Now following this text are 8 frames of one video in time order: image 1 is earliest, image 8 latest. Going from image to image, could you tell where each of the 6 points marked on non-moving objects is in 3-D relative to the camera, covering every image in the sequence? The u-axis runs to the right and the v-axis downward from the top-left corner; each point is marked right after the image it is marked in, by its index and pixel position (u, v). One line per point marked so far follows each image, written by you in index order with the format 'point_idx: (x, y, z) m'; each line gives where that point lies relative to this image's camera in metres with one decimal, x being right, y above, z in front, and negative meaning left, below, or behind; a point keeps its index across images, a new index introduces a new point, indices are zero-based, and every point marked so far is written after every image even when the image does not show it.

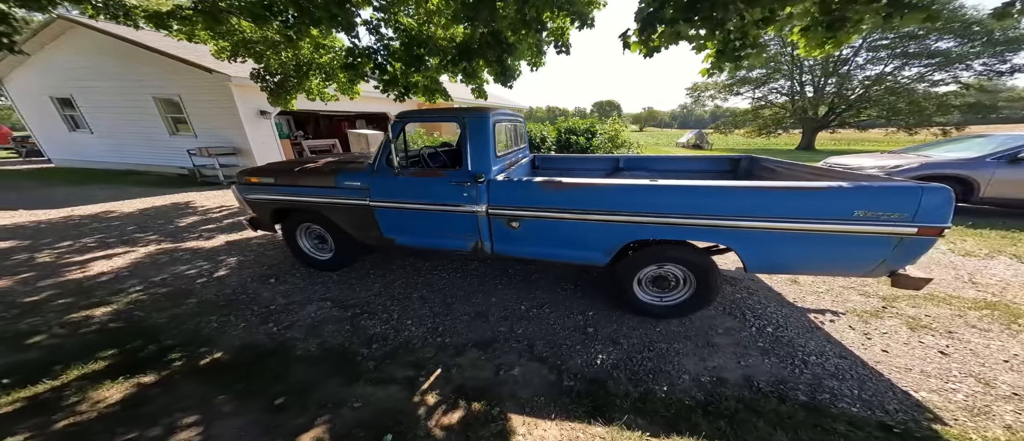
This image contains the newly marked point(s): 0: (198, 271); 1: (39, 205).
0: (-4.0, -0.6, +3.9) m
1: (-12.5, +0.4, +8.0) m
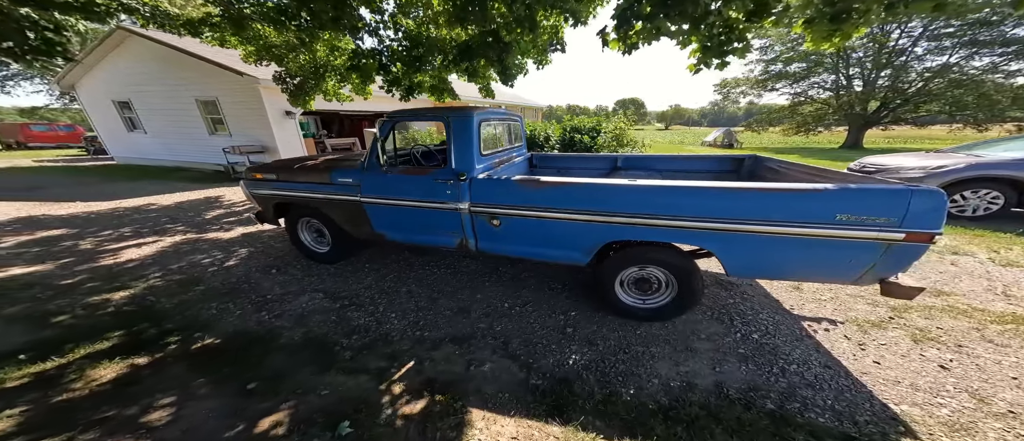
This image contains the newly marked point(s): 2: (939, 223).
0: (-4.1, -0.5, +4.2) m
1: (-12.3, +0.7, +8.9) m
2: (+2.5, 0.0, +1.8) m
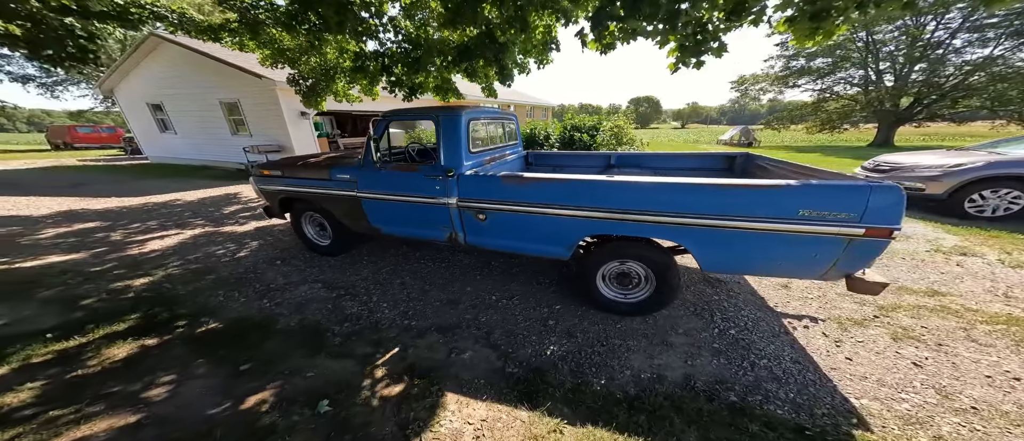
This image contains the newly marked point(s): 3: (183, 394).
0: (-4.2, -0.4, +4.5) m
1: (-12.2, +0.8, +9.5) m
2: (+2.3, 0.0, +1.8) m
3: (-2.2, -1.2, +2.0) m
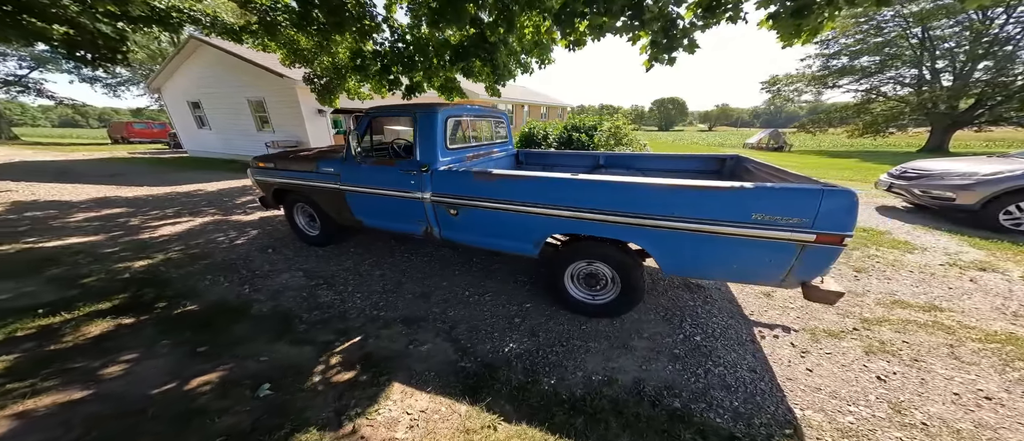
0: (-4.4, -0.3, +4.7) m
1: (-12.0, +1.2, +10.2) m
2: (+1.9, 0.0, +1.7) m
3: (-2.6, -1.0, +2.1) m
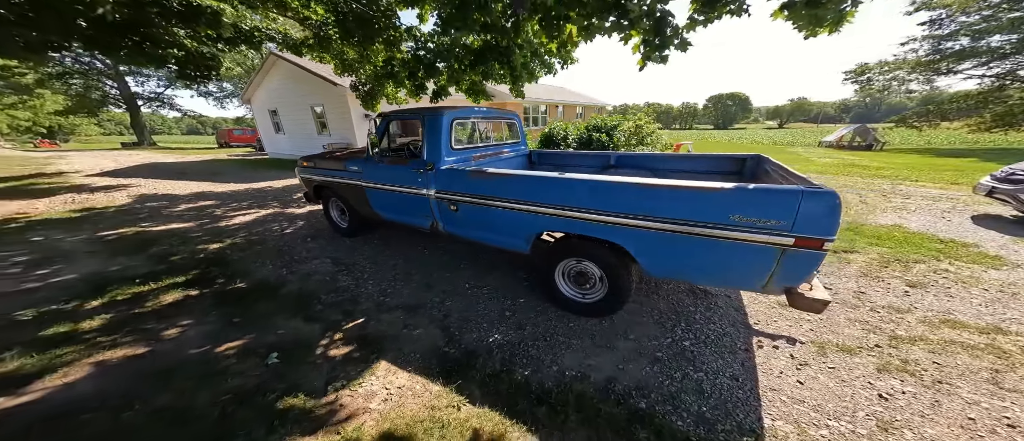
0: (-4.2, -0.1, +5.4) m
1: (-10.9, +1.5, +11.9) m
2: (+1.6, 0.0, +1.6) m
3: (-2.7, -0.9, +2.6) m
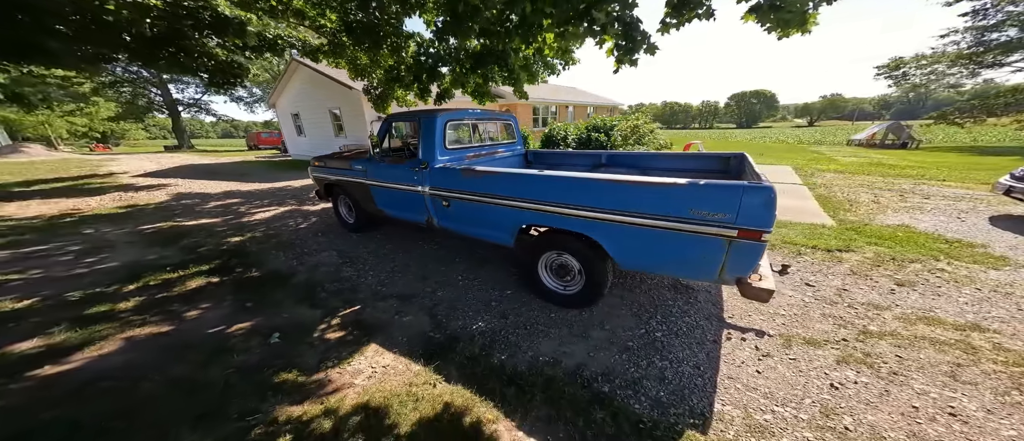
0: (-4.2, -0.1, +5.8) m
1: (-10.6, +1.6, +12.6) m
2: (+1.4, 0.0, +1.6) m
3: (-2.9, -0.9, +2.9) m
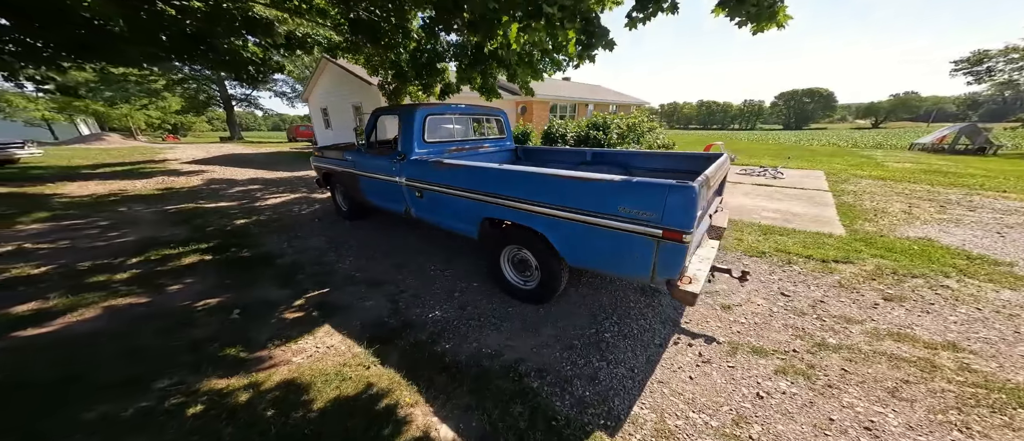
0: (-4.4, +0.2, +6.1) m
1: (-10.2, +2.2, +13.3) m
2: (+1.0, 0.0, +1.6) m
3: (-3.3, -0.7, +3.1) m
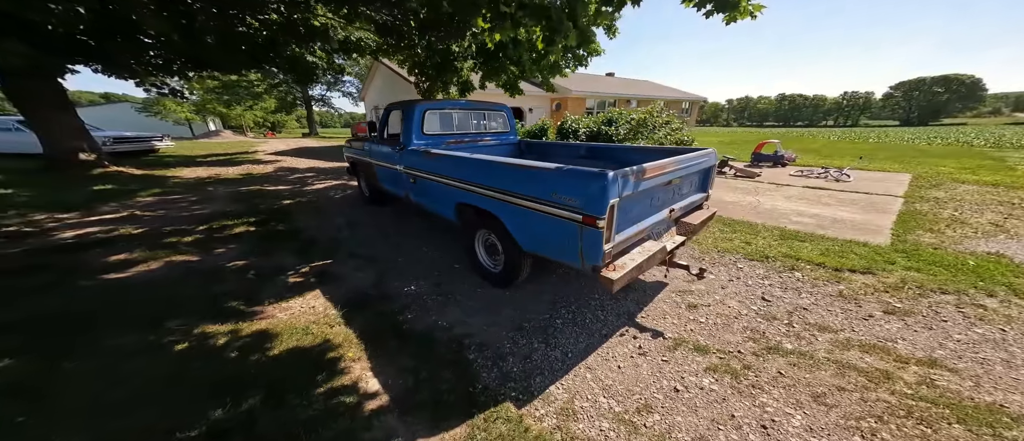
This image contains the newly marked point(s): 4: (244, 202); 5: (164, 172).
0: (-4.2, +0.5, +6.8) m
1: (-8.8, +2.8, +14.8) m
2: (+0.5, +0.1, +1.6) m
3: (-3.6, -0.4, +3.7) m
4: (-5.5, +0.3, +6.0) m
5: (-12.1, +1.6, +10.3) m
